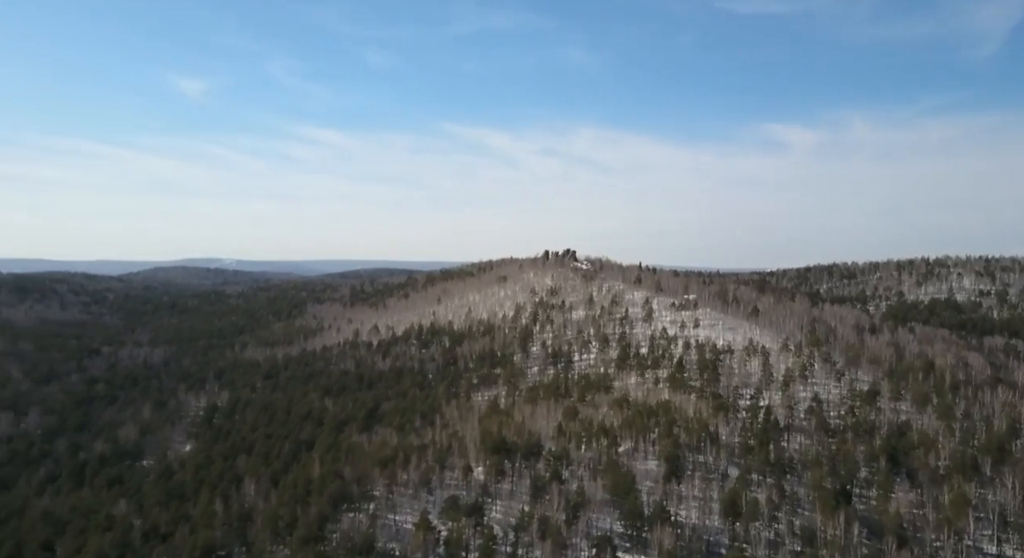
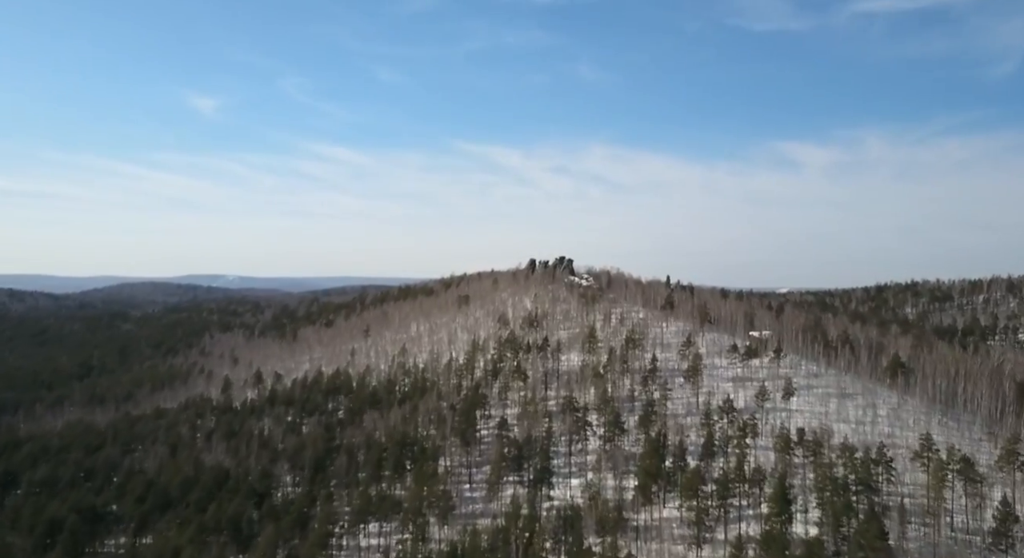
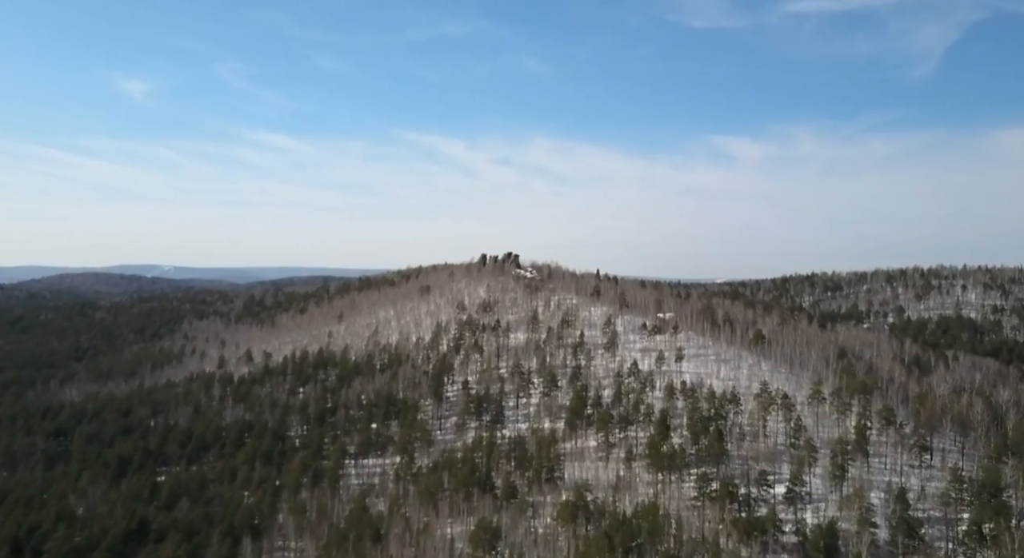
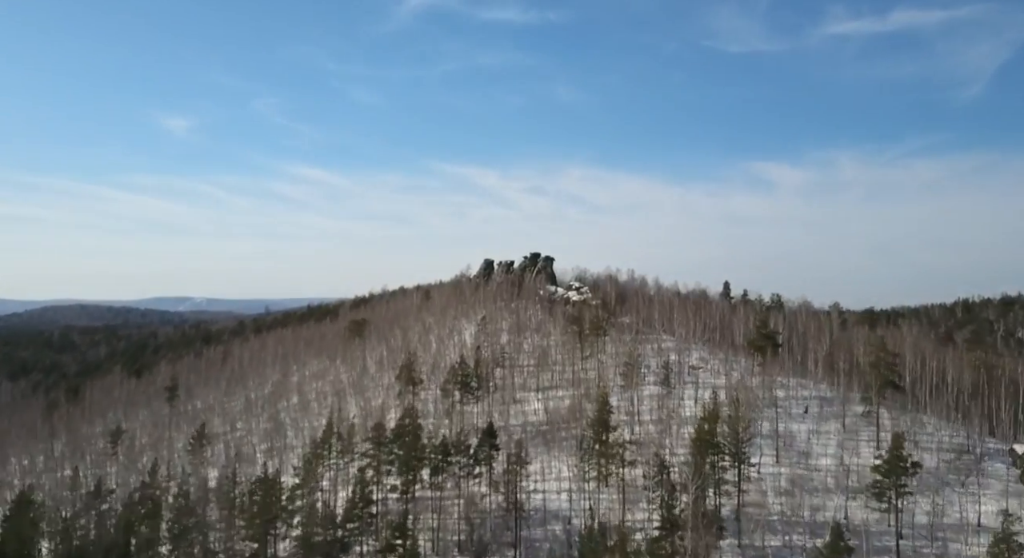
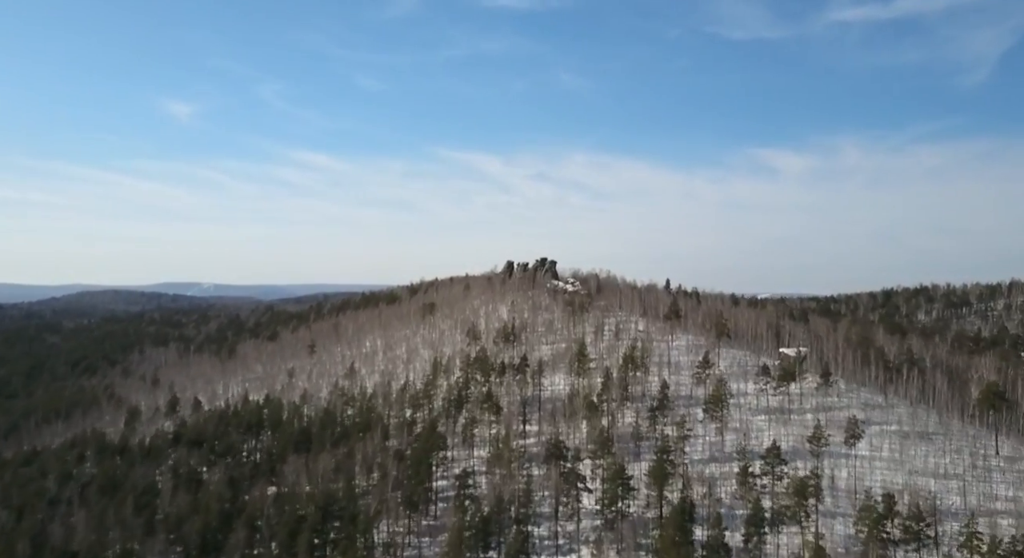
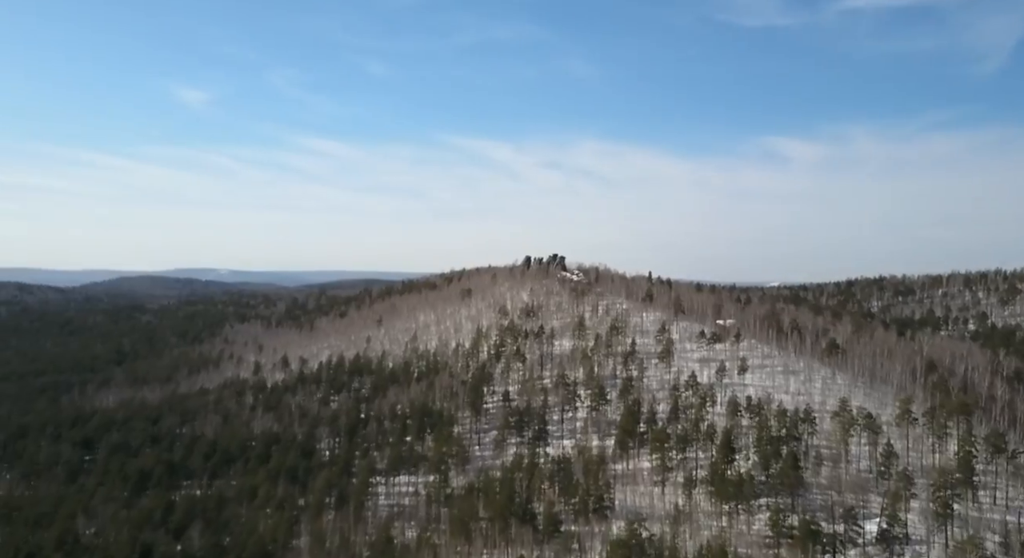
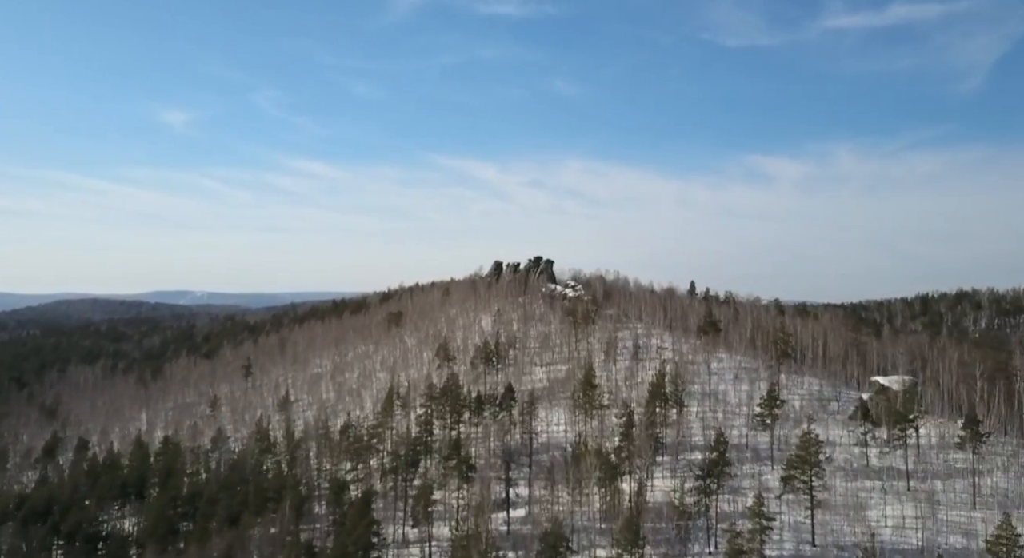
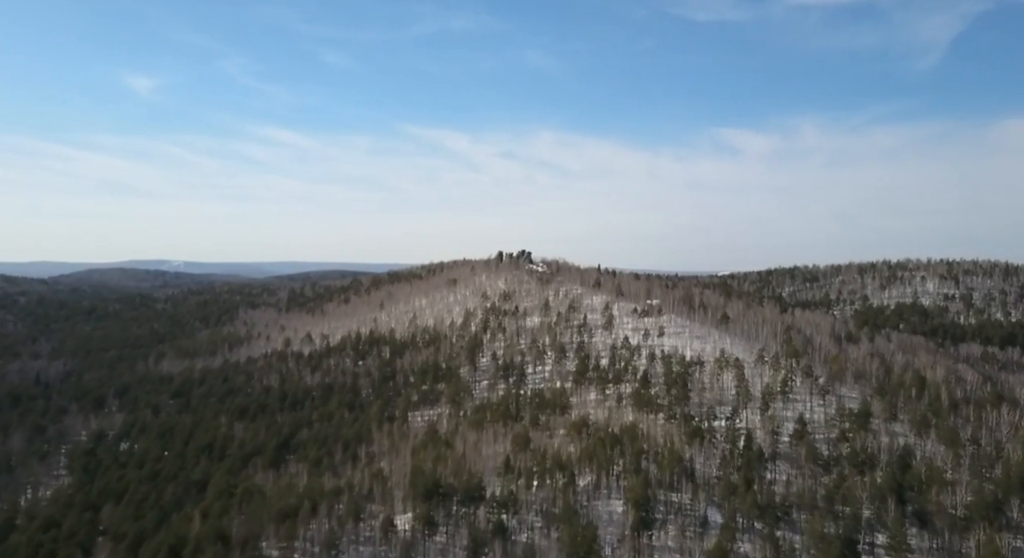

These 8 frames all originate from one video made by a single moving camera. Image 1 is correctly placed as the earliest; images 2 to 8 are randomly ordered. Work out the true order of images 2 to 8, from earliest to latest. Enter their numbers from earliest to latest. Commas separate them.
8, 3, 6, 2, 5, 7, 4
